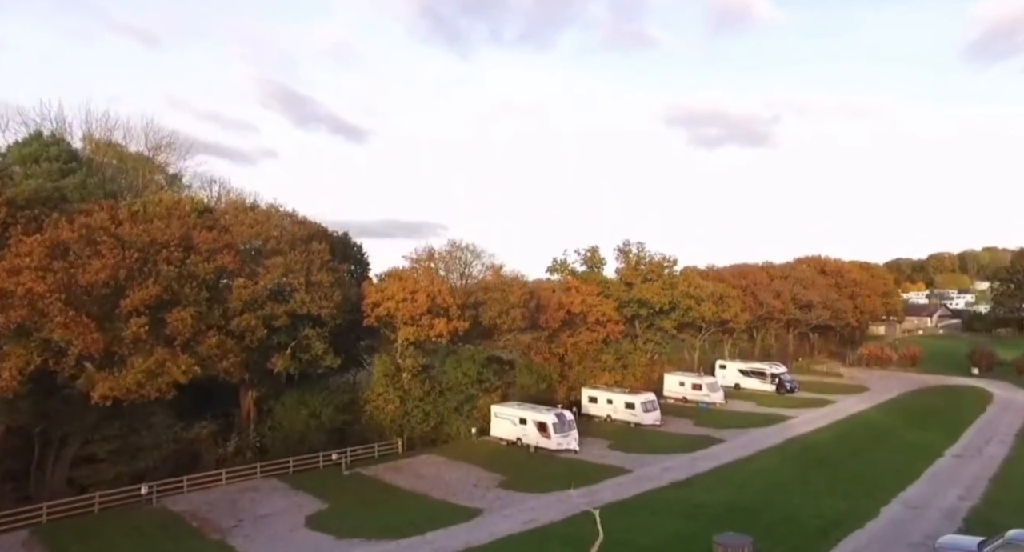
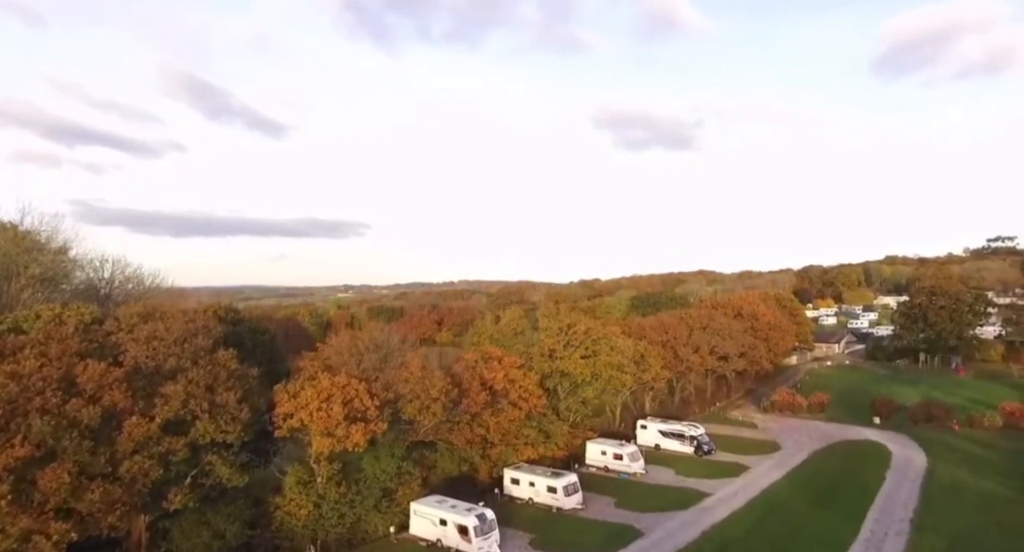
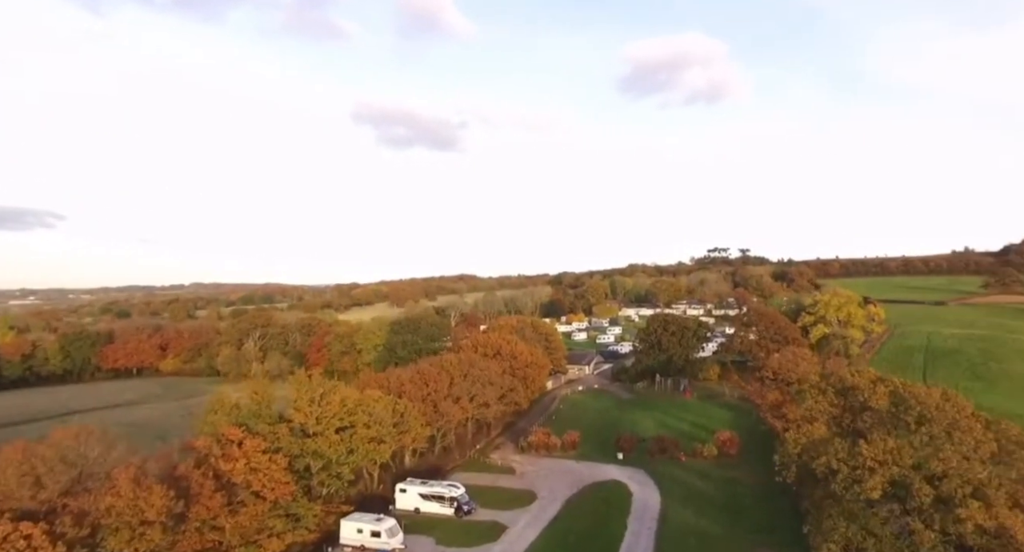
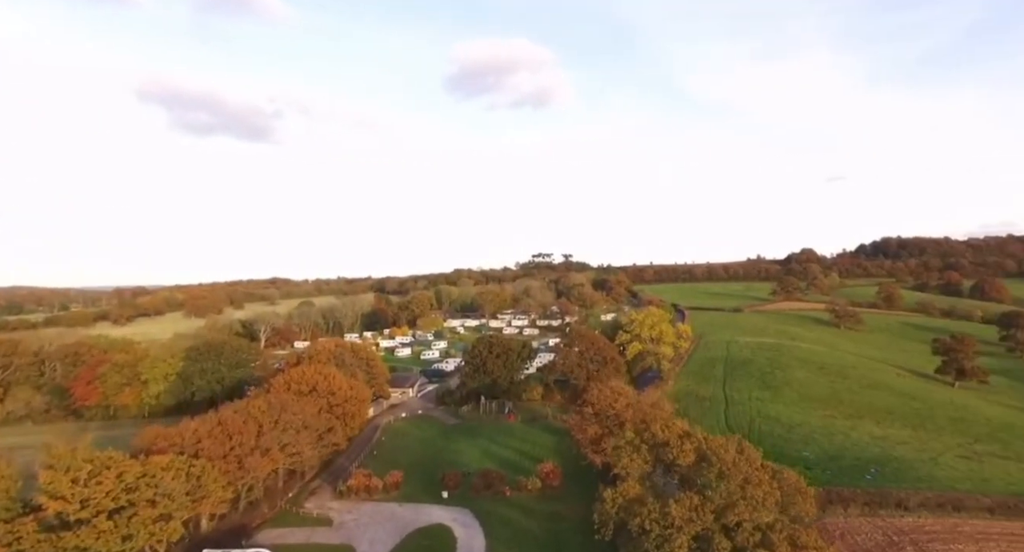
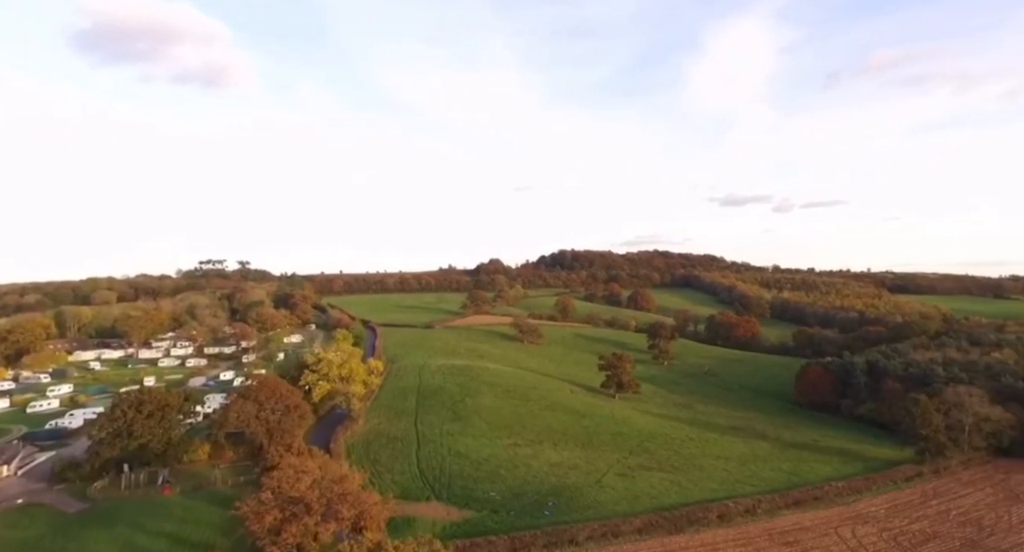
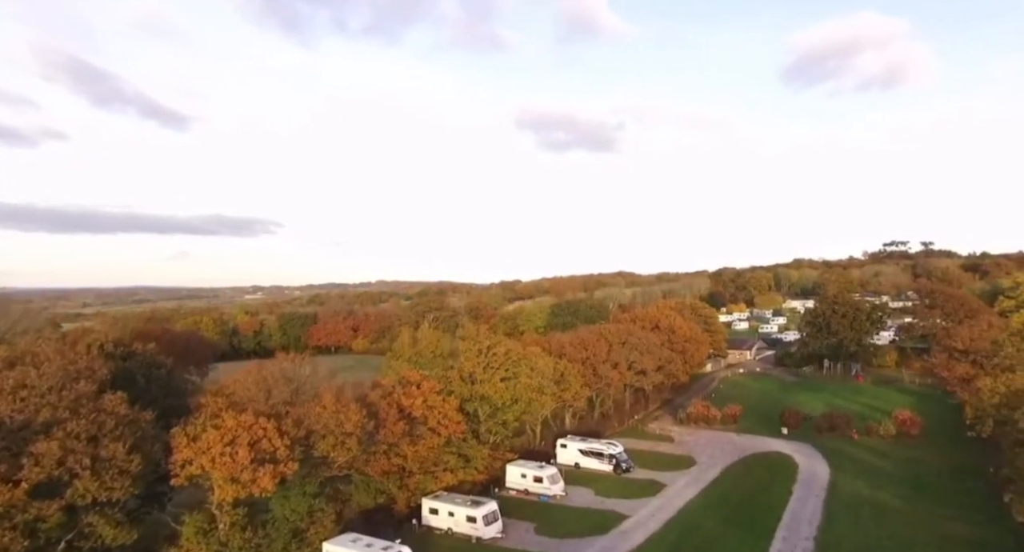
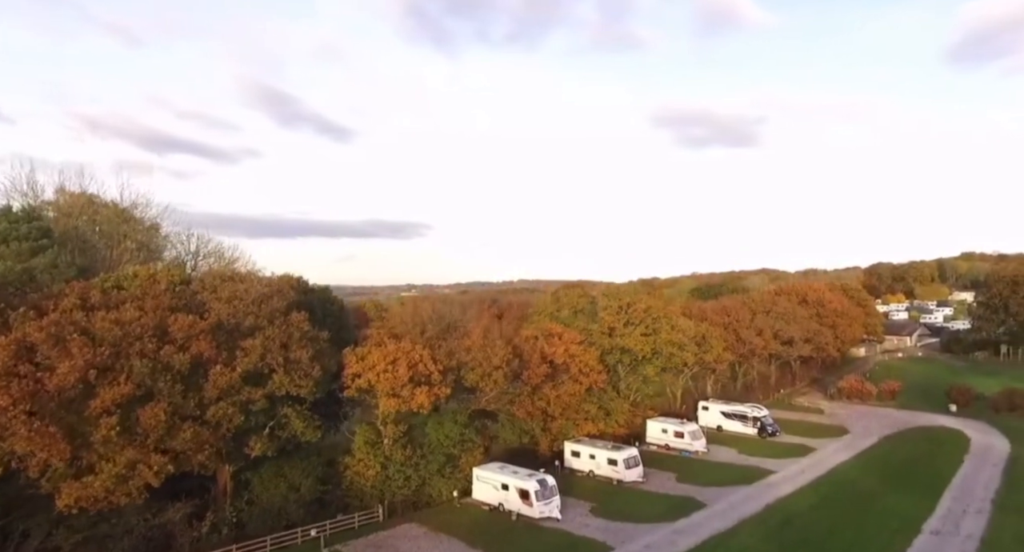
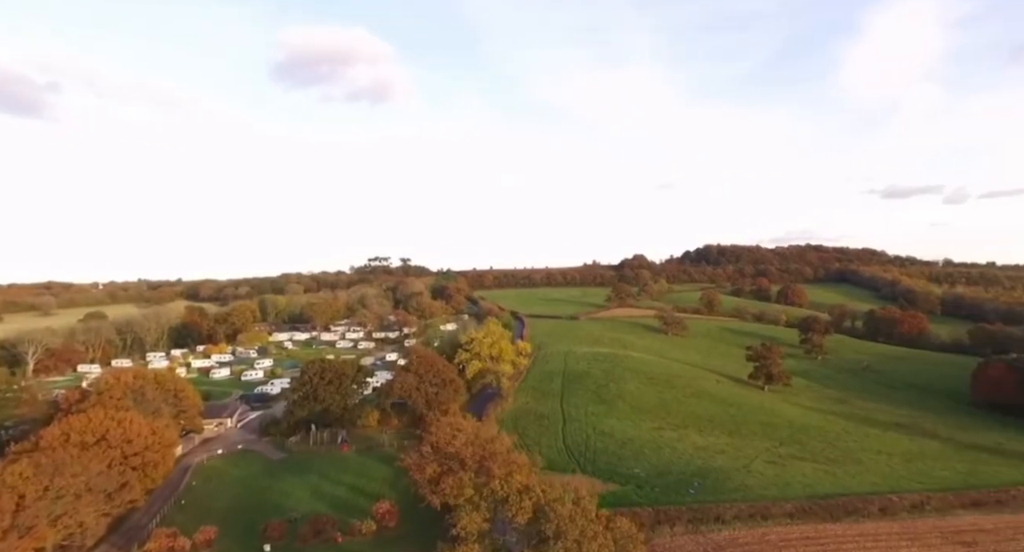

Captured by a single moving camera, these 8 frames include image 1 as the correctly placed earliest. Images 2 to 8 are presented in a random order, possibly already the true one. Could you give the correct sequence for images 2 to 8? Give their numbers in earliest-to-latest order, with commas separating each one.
7, 2, 6, 3, 4, 8, 5
